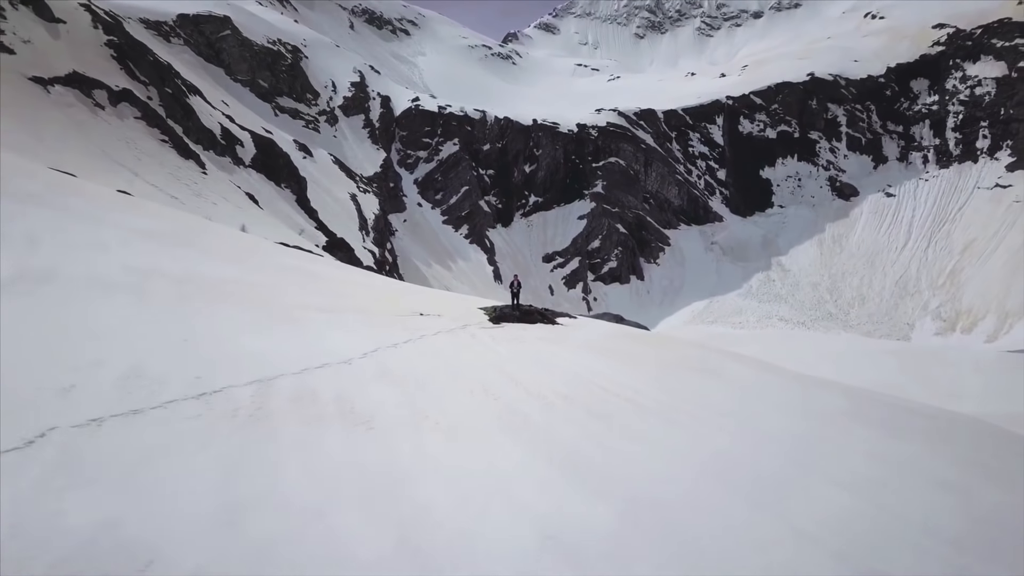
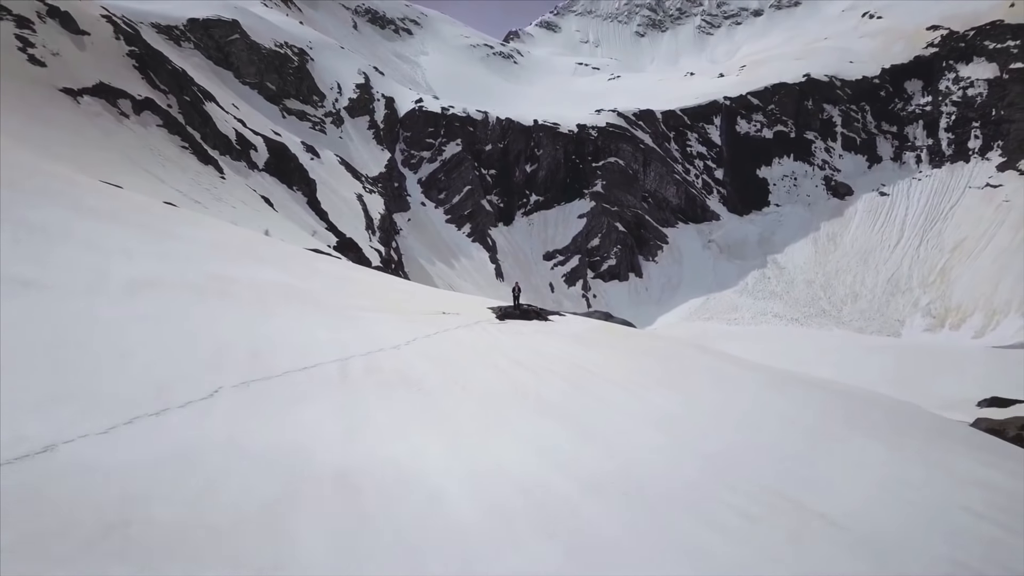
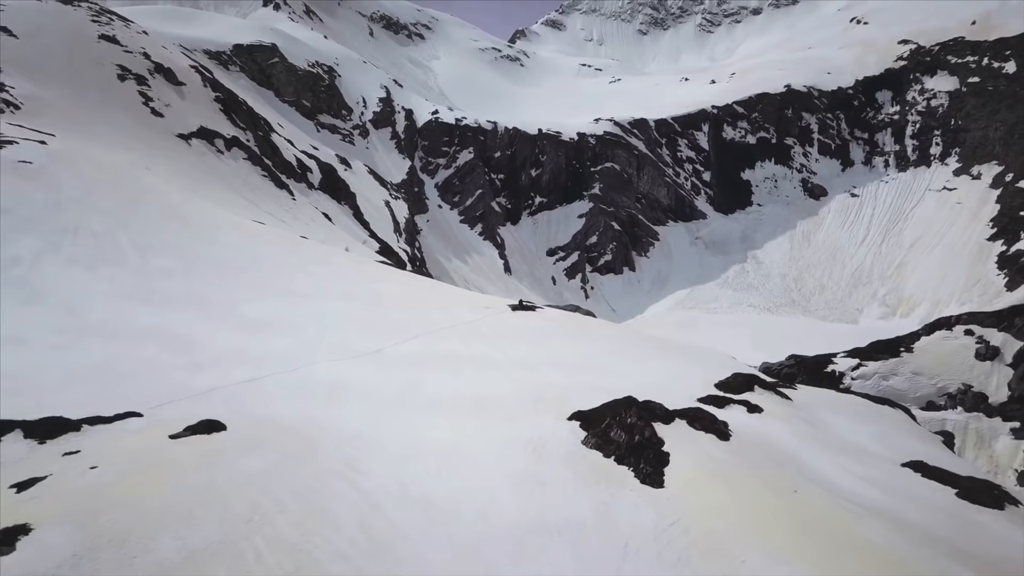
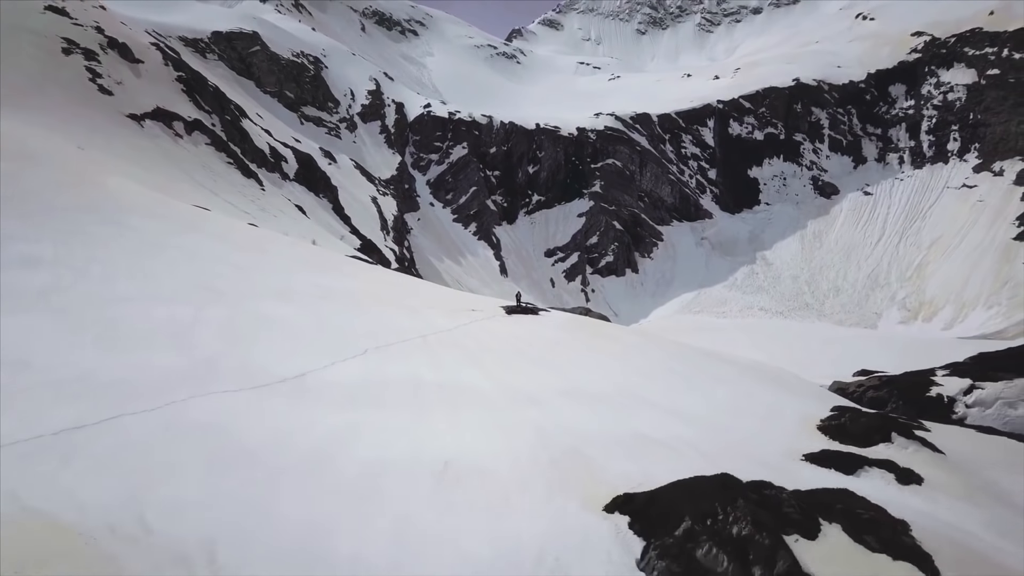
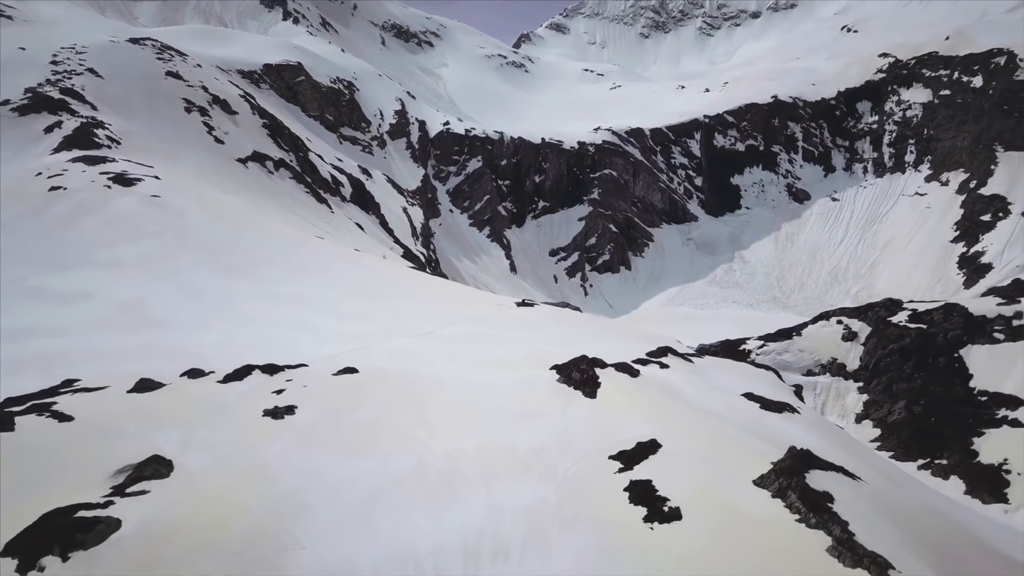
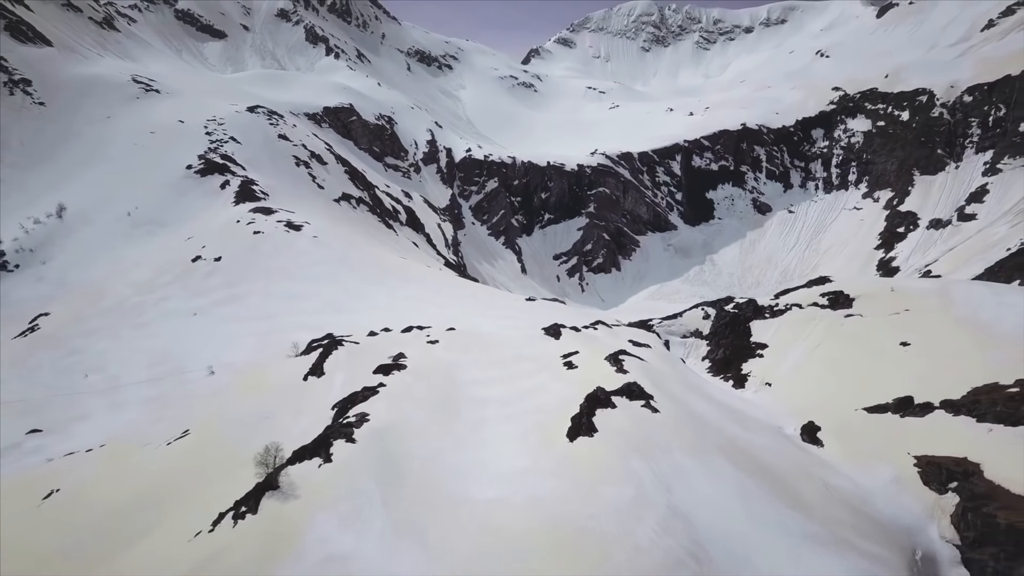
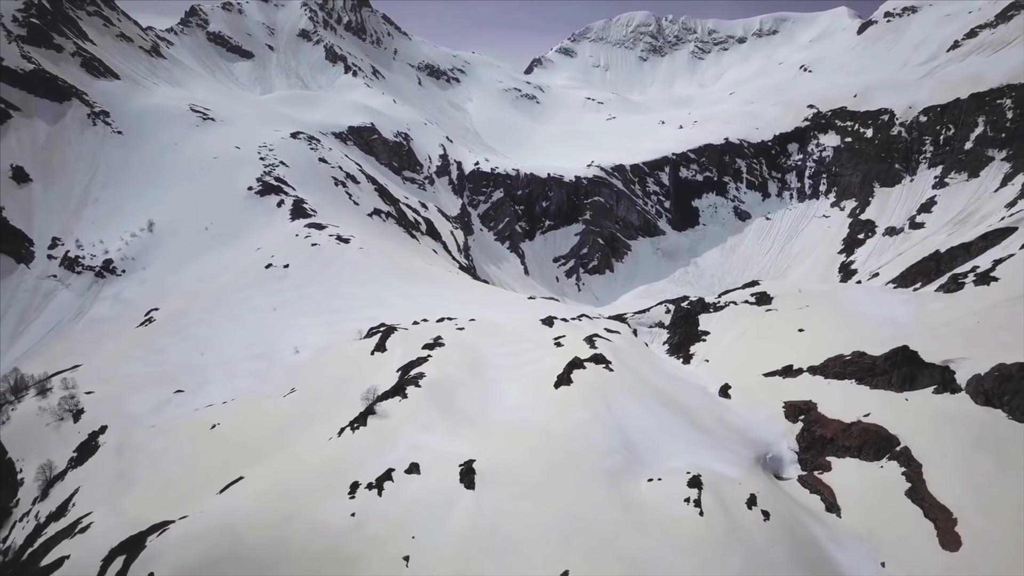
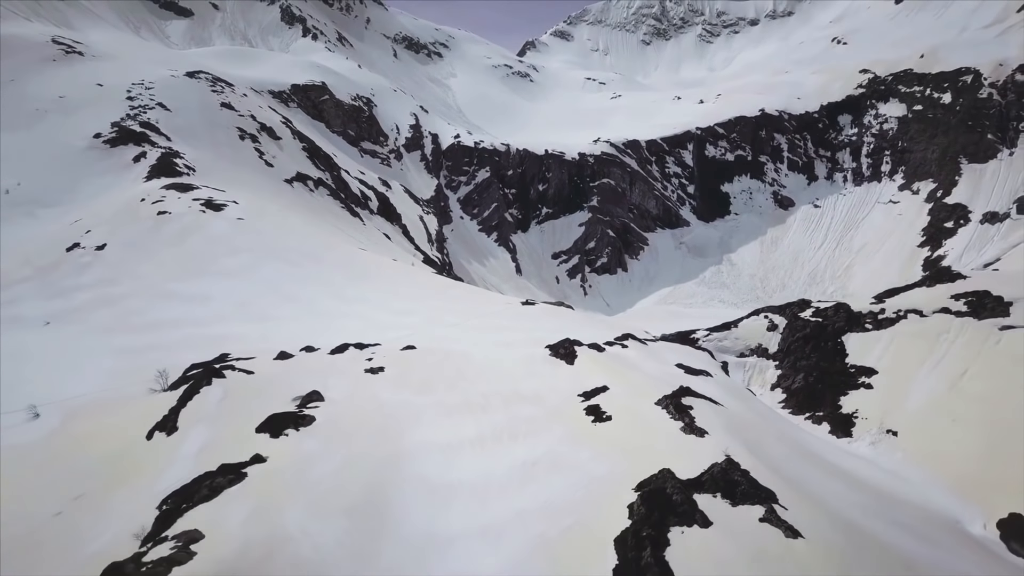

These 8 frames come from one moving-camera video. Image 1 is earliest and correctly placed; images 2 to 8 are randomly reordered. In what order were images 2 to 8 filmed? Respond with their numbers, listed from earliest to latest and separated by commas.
2, 4, 3, 5, 8, 6, 7
